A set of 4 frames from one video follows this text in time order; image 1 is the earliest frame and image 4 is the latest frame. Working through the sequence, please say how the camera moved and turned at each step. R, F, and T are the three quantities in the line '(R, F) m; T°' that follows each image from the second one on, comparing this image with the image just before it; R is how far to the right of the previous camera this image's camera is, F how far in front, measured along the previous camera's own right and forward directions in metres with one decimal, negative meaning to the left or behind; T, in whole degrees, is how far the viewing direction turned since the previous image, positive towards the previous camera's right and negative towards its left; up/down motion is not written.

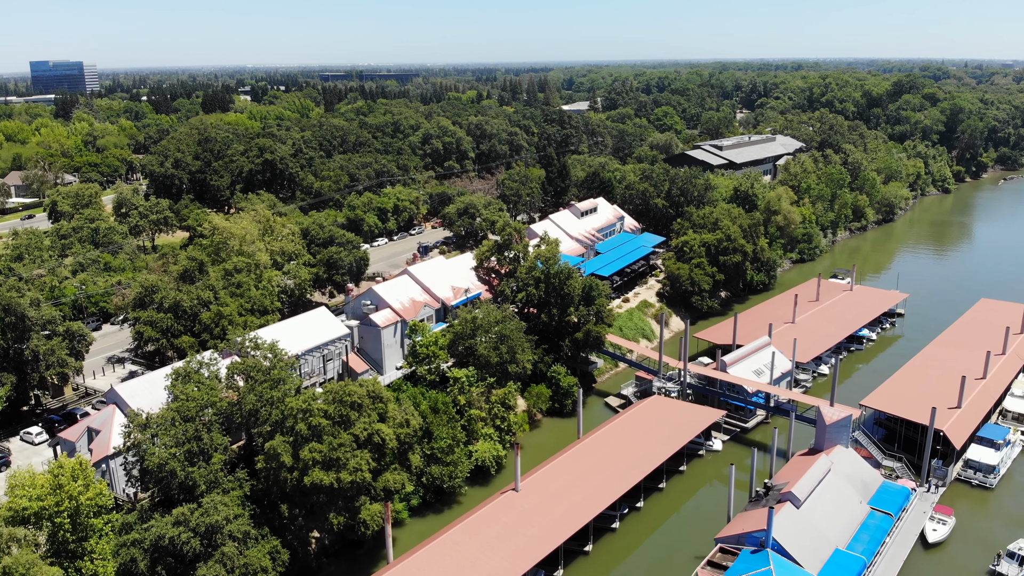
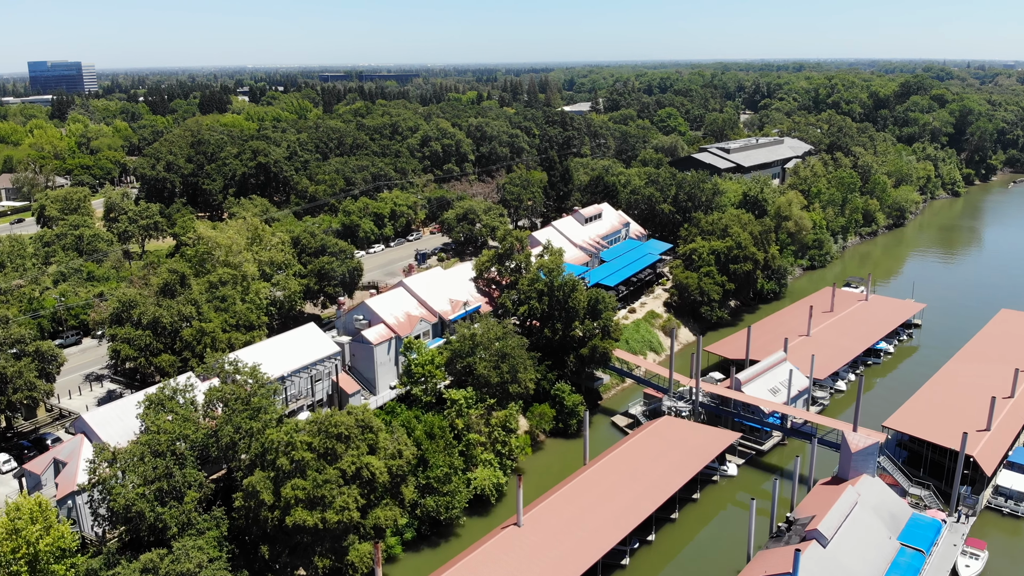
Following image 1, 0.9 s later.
(0.0, +1.6) m; 0°
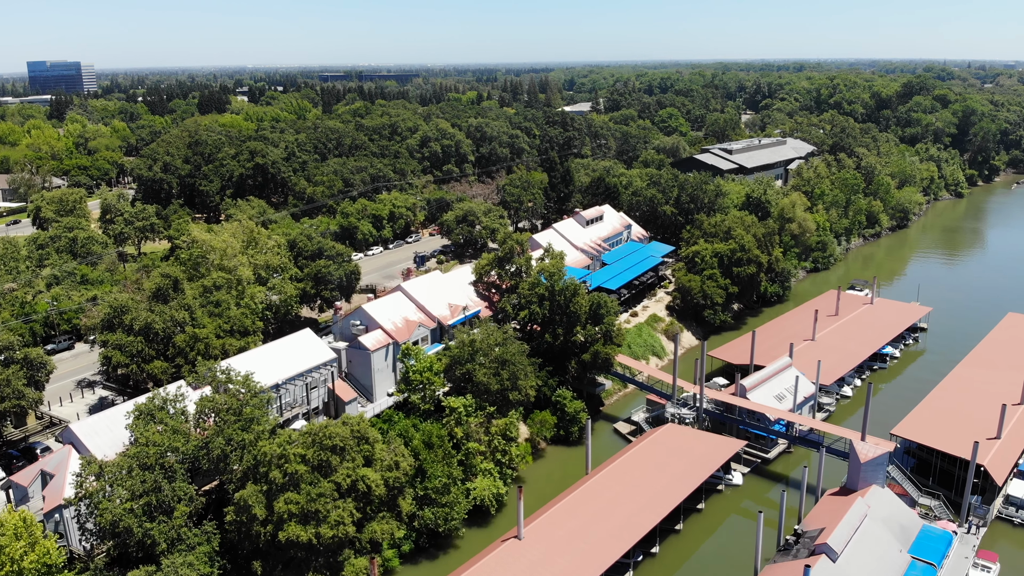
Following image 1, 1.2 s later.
(0.0, +0.5) m; 0°
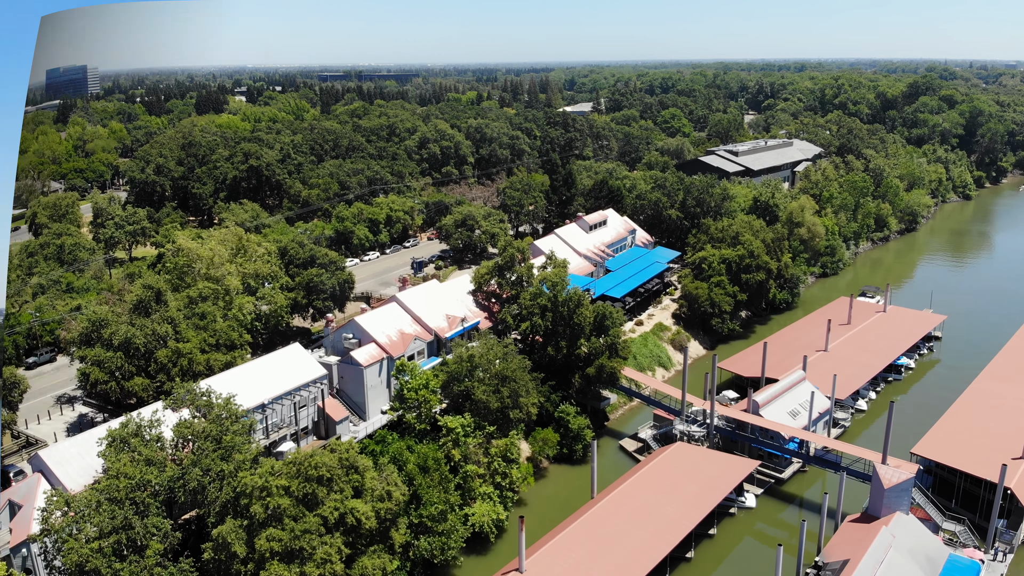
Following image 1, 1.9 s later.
(0.0, +1.3) m; 0°
